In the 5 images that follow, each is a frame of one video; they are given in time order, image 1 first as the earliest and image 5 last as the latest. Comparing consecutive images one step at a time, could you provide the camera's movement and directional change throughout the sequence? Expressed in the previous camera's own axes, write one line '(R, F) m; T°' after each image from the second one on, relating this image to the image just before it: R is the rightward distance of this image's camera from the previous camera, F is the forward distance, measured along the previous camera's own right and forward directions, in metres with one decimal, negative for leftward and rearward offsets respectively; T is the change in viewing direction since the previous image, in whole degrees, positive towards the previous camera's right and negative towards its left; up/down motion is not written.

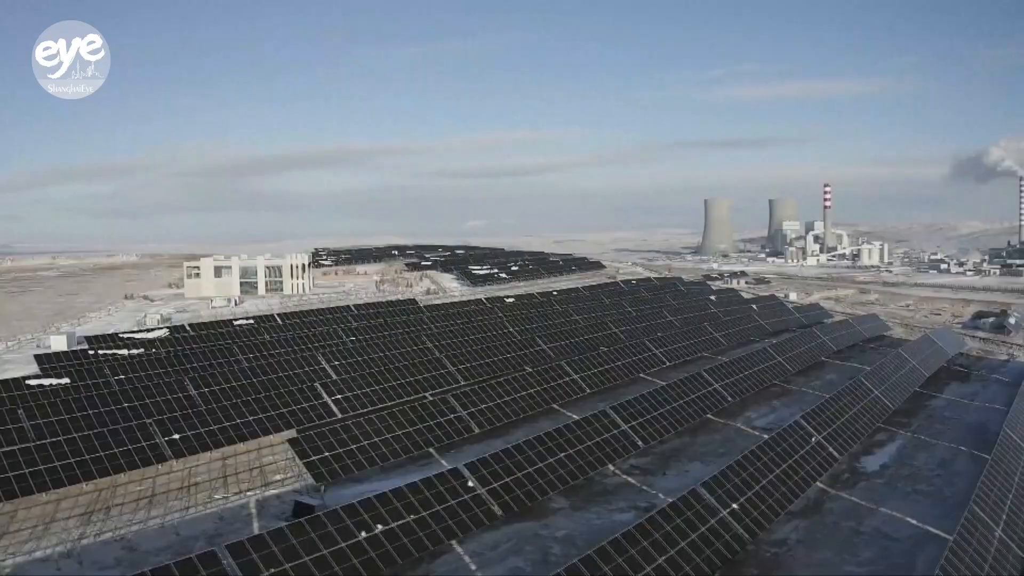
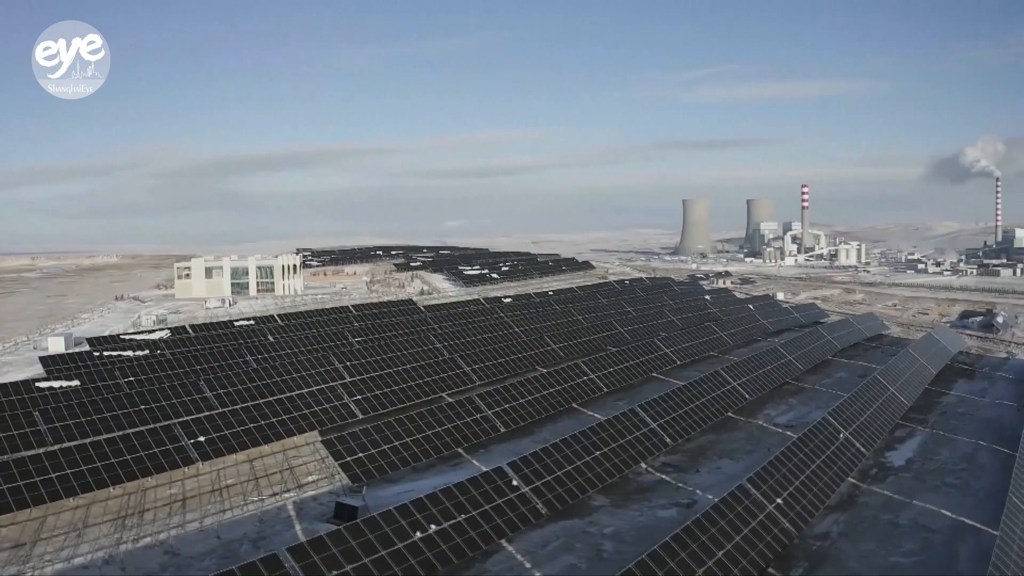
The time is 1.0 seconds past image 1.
(-1.9, -0.2) m; +2°
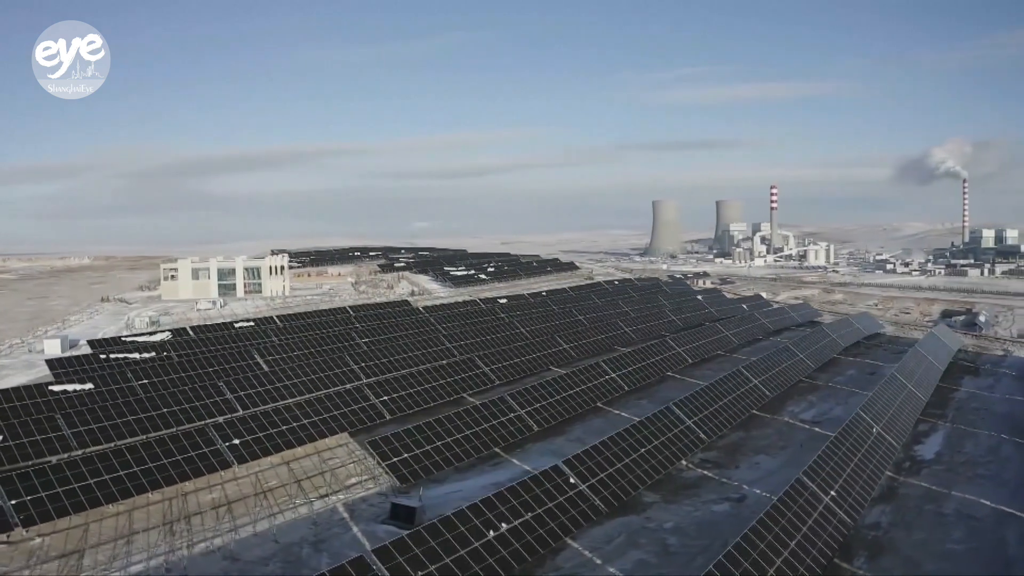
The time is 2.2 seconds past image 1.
(-2.7, -0.3) m; +3°
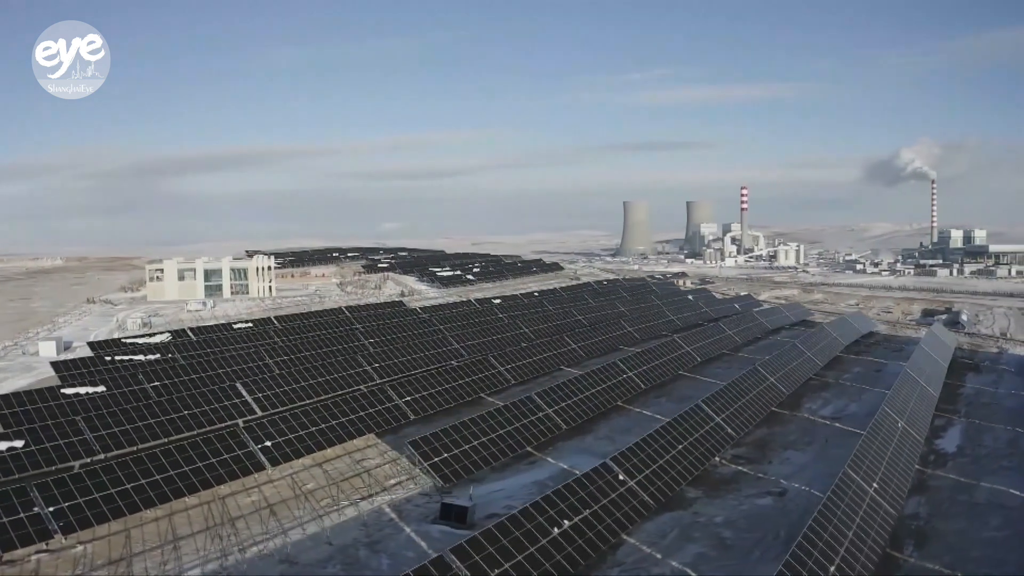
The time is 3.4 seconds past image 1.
(-2.5, -0.3) m; +3°
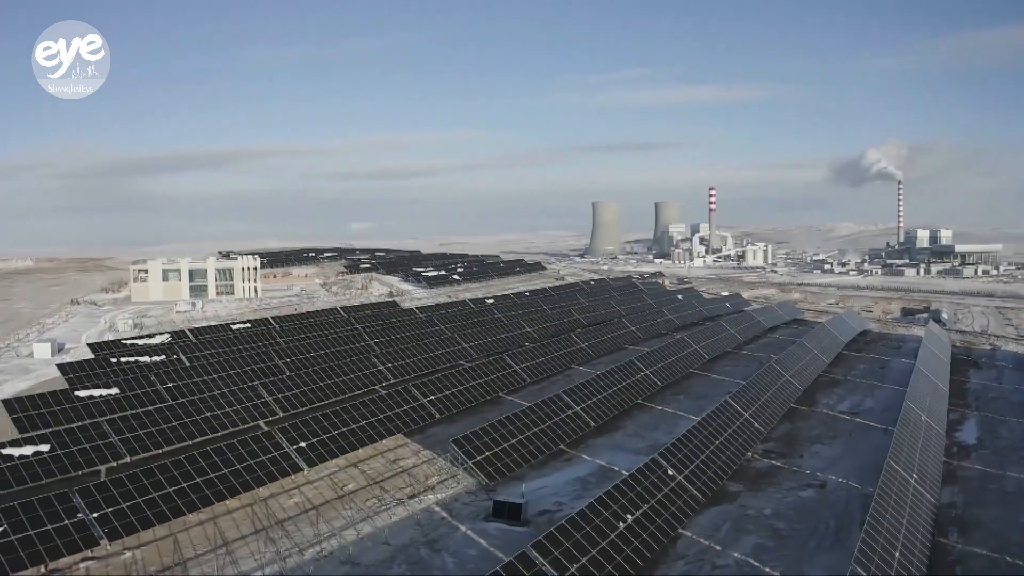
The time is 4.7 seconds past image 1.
(-2.7, -0.2) m; +3°
